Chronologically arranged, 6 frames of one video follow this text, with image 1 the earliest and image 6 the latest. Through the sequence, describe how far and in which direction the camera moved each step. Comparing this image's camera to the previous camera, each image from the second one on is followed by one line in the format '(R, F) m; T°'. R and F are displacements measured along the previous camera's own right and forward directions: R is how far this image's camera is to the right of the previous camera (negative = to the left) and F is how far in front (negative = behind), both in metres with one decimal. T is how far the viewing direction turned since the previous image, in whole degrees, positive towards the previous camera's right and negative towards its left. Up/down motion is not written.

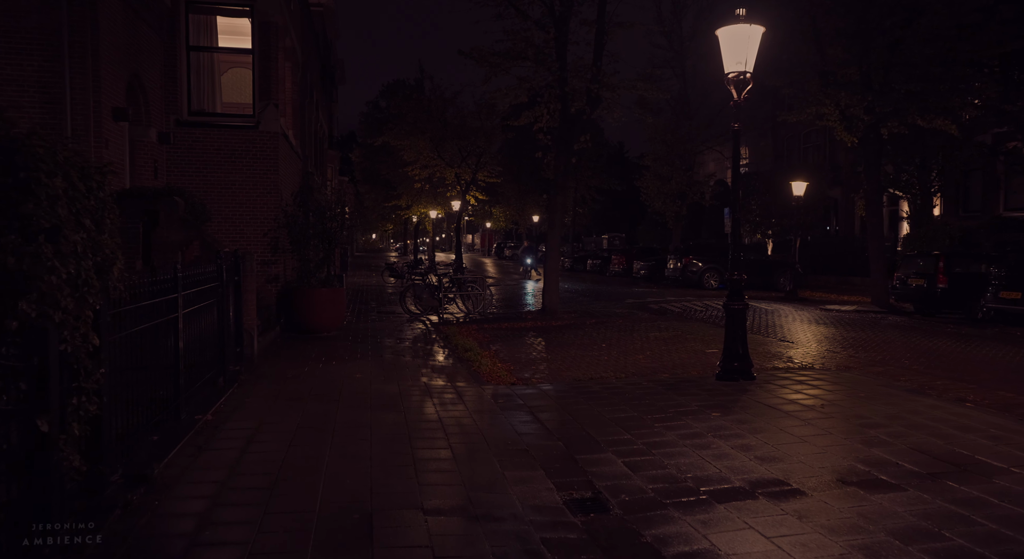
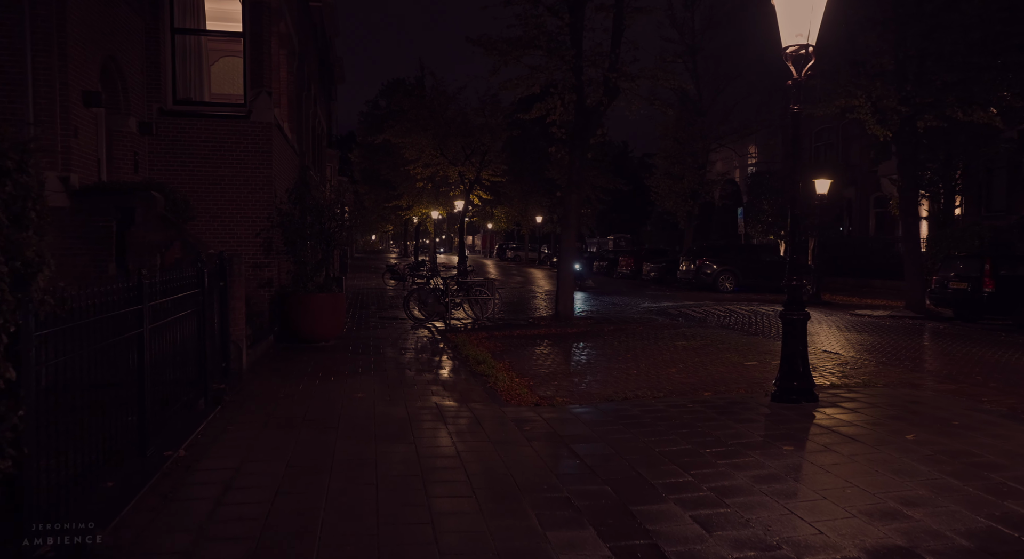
(-0.3, +1.1) m; 0°
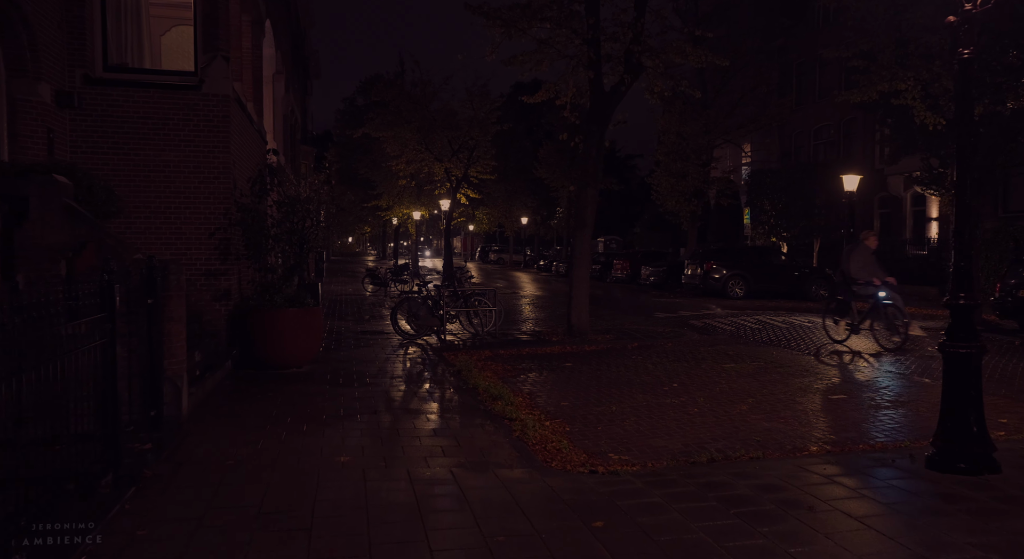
(-0.5, +2.3) m; +2°
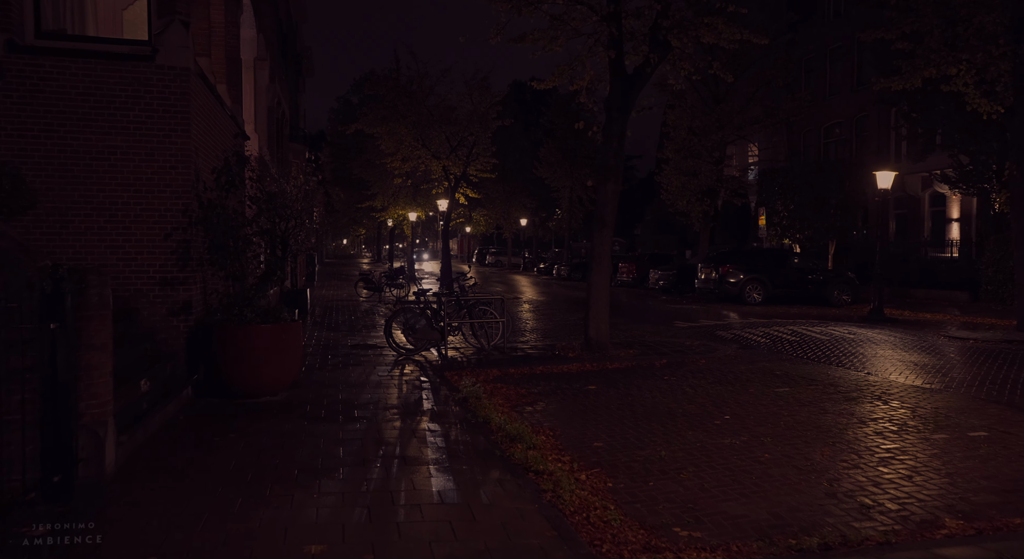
(-0.2, +1.6) m; 0°
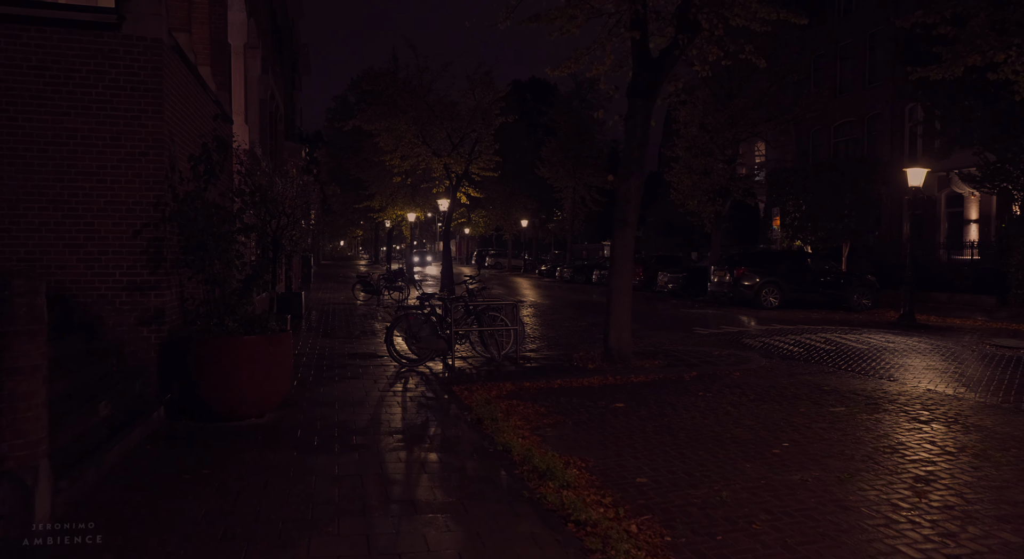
(-0.2, +1.1) m; 0°
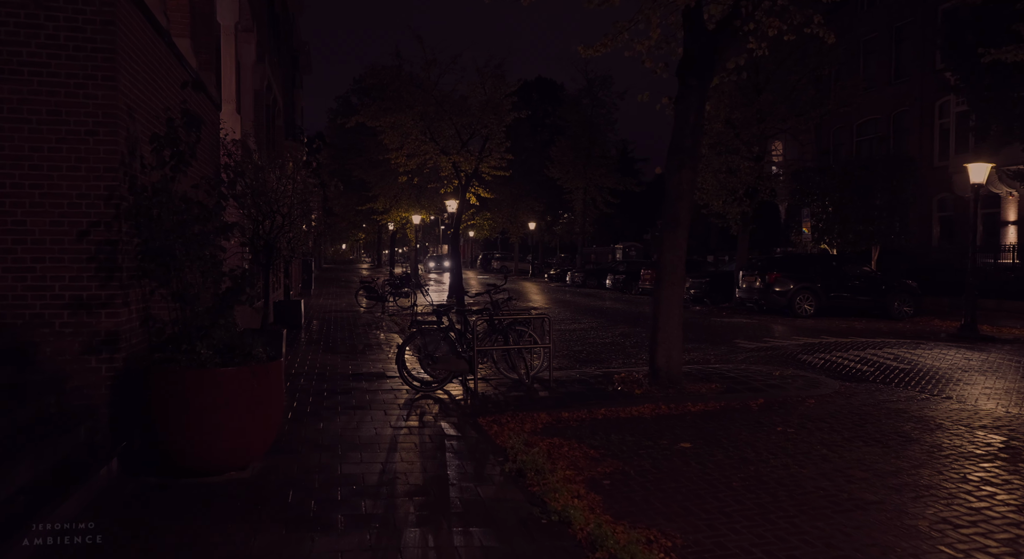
(-0.4, +1.6) m; 0°
